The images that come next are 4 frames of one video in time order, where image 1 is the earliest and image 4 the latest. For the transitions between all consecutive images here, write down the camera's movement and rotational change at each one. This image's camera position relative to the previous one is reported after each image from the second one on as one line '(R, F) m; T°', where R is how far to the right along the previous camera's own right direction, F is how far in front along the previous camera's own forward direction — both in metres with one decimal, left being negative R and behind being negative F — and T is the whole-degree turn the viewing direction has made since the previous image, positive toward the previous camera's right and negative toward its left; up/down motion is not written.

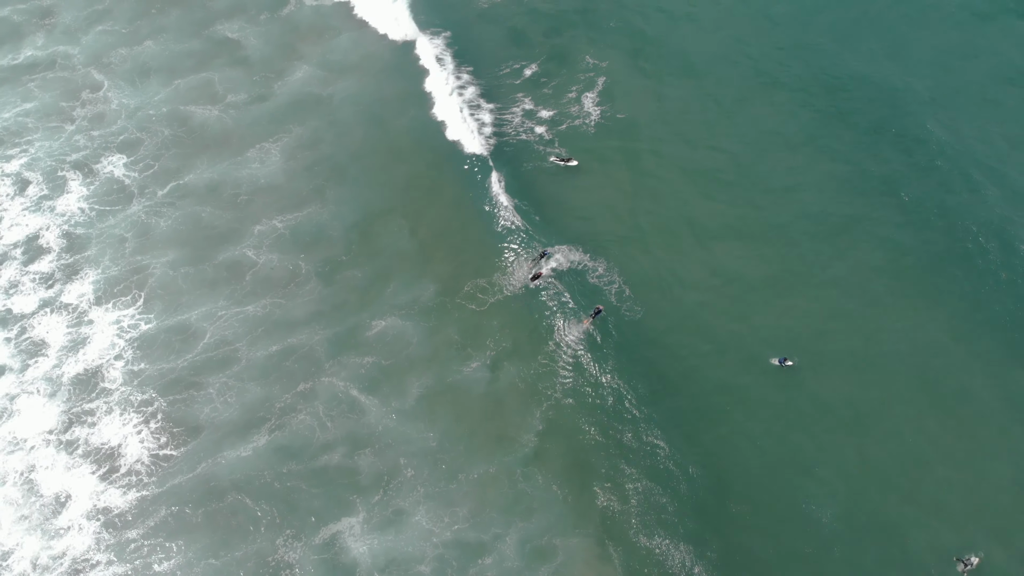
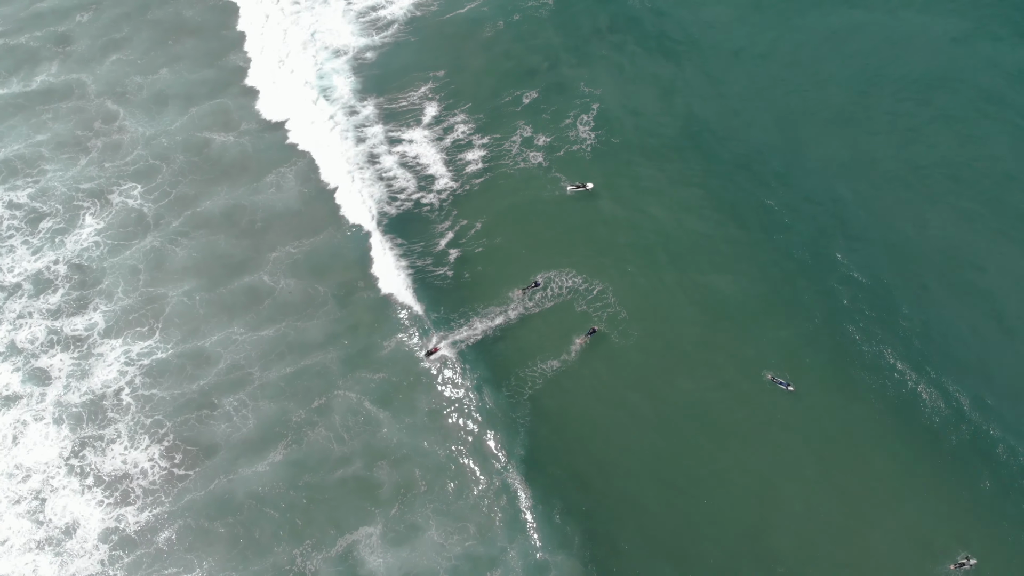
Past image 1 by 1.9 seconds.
(+0.4, -2.3) m; -1°
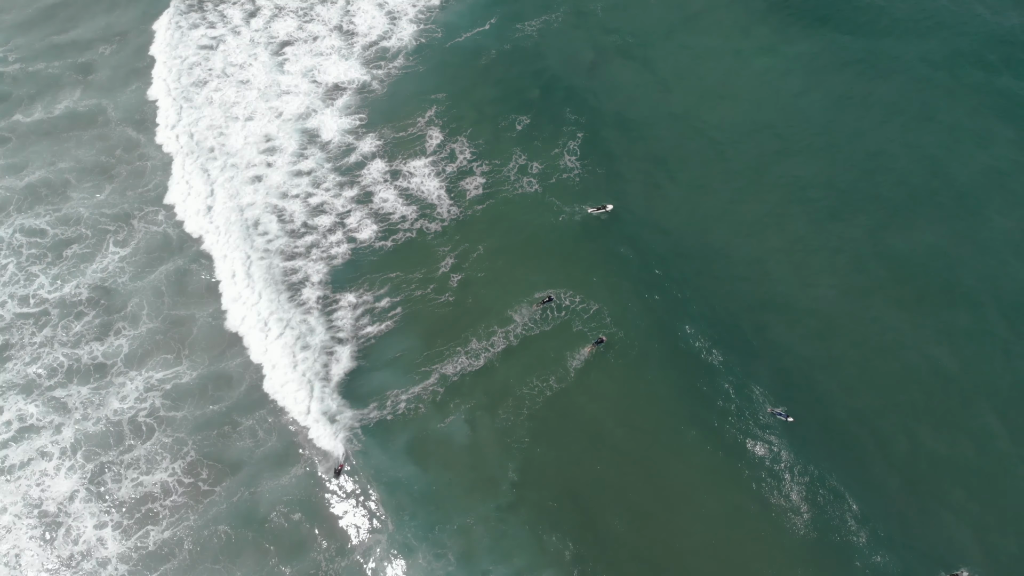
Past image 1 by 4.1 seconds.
(+1.1, -2.5) m; -1°
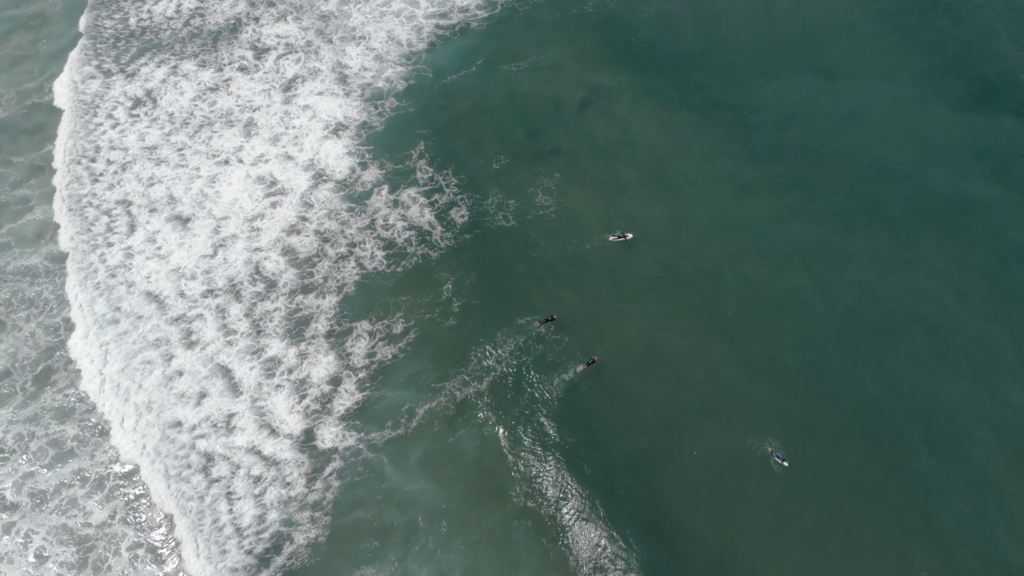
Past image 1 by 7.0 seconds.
(+2.5, -2.4) m; -2°
